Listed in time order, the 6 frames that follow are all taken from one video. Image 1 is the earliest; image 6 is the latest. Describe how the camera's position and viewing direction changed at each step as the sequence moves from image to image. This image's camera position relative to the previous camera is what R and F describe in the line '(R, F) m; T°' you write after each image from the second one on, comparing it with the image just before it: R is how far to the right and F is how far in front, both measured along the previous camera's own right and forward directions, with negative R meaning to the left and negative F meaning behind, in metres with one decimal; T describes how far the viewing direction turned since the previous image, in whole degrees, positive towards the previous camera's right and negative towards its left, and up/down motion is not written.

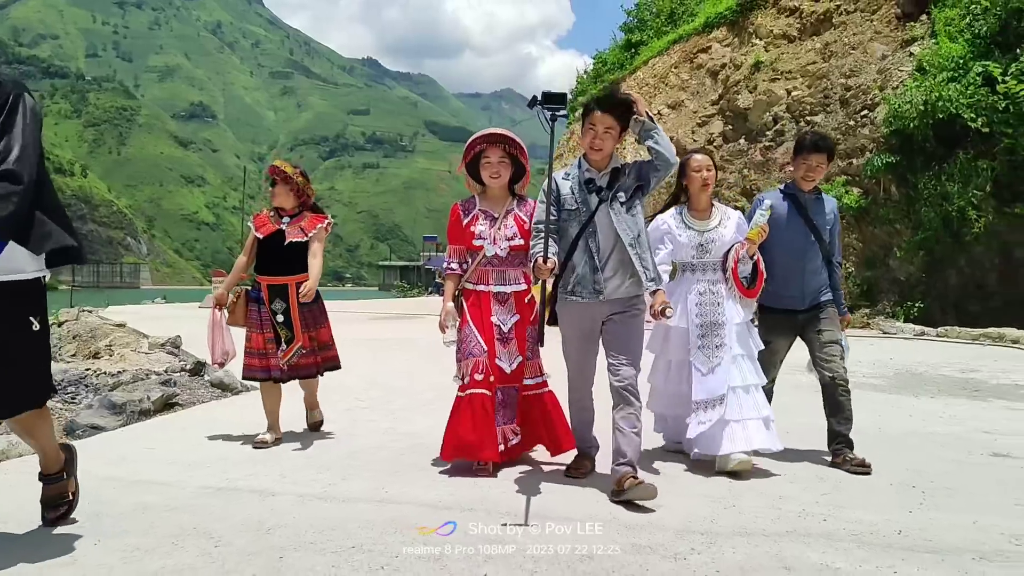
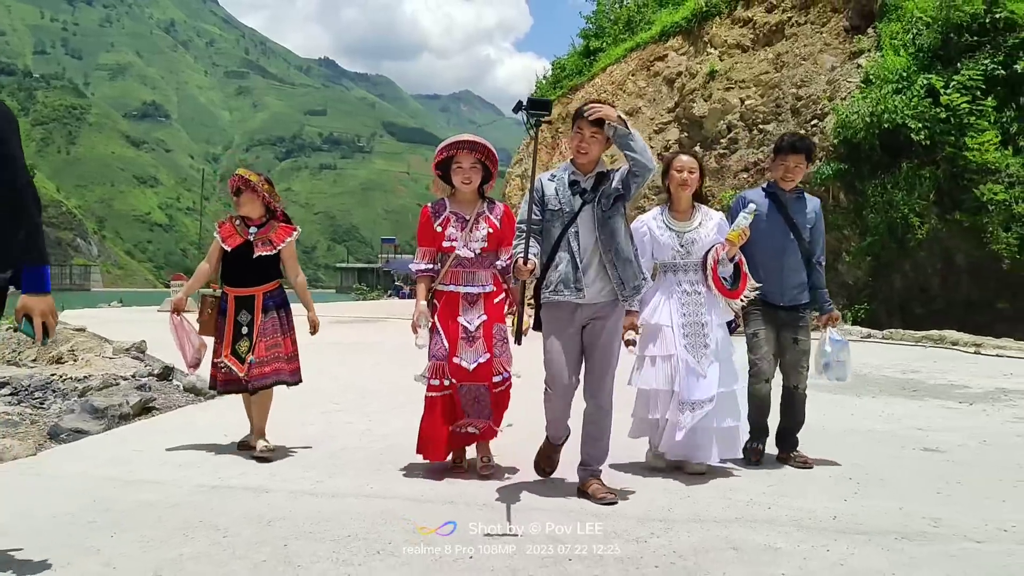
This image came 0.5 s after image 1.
(-0.1, -0.3) m; +3°
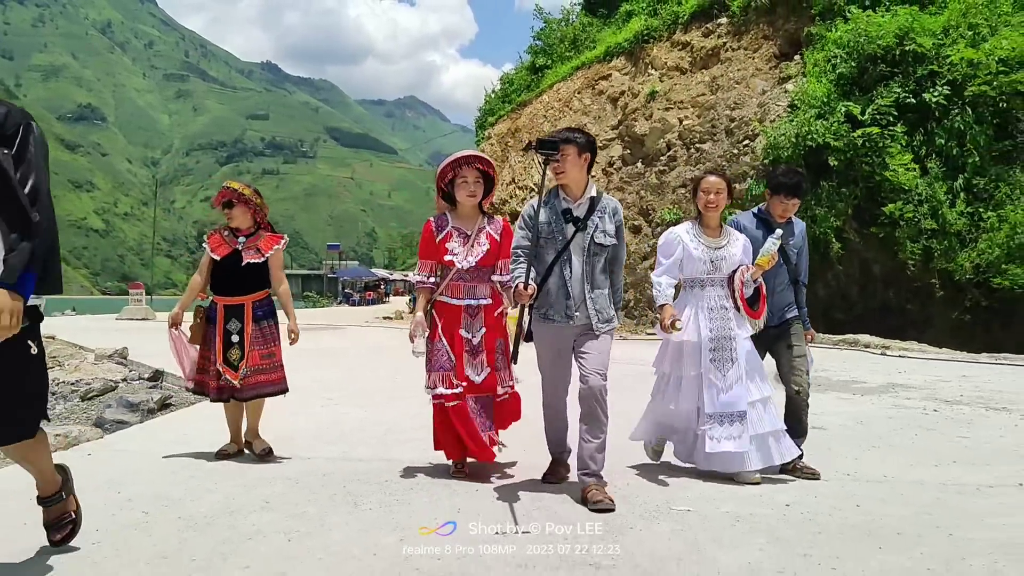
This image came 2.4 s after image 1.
(-0.2, -1.0) m; +4°
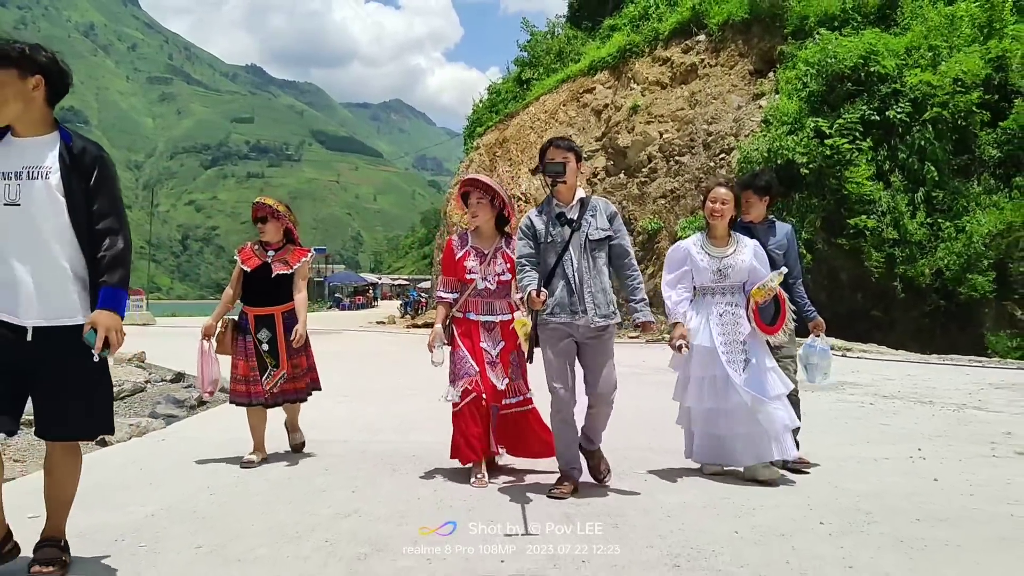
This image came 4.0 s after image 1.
(-0.1, -1.0) m; +1°
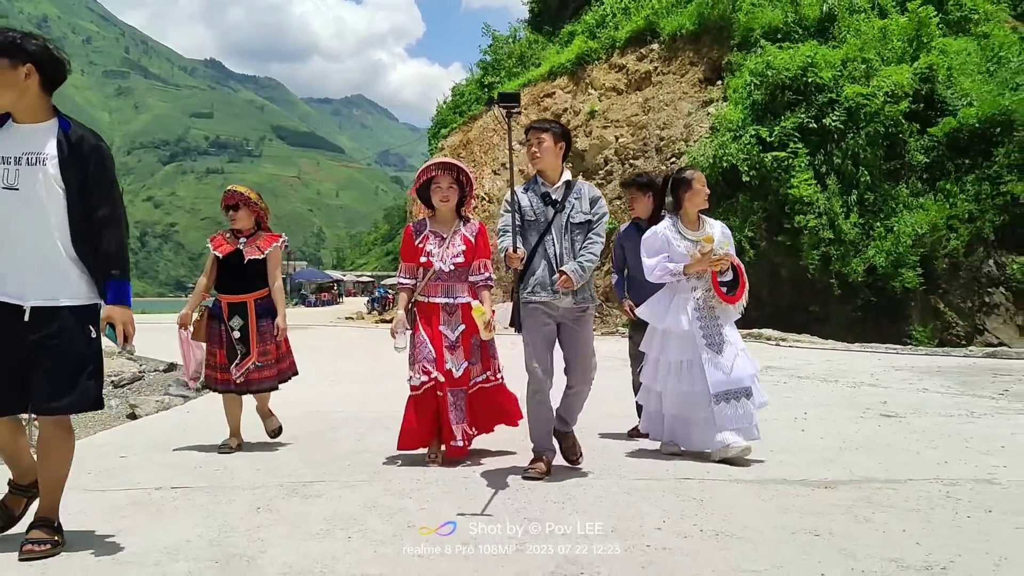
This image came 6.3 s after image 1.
(0.0, -1.1) m; +2°
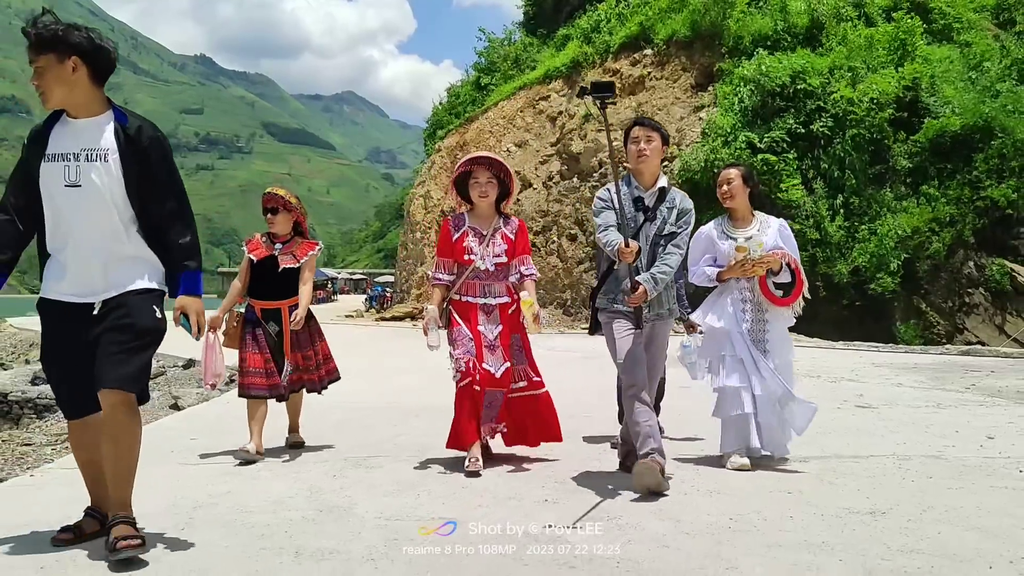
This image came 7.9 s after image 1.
(-0.2, -0.6) m; +1°
